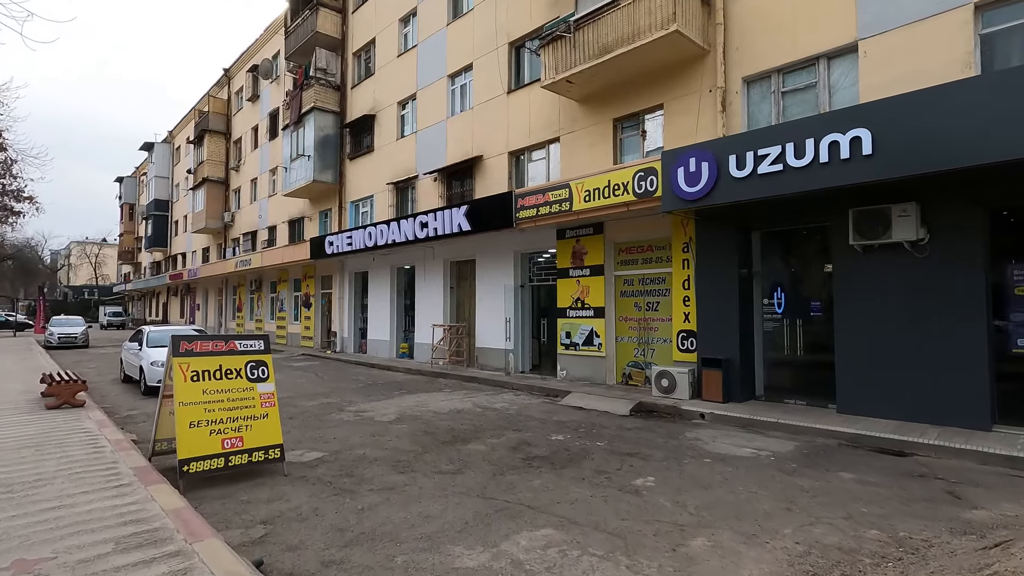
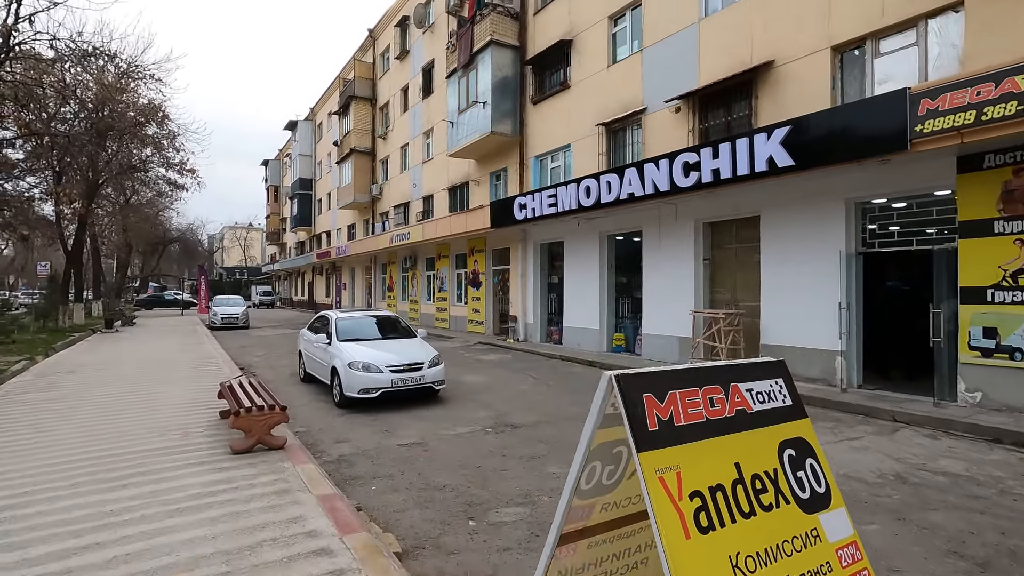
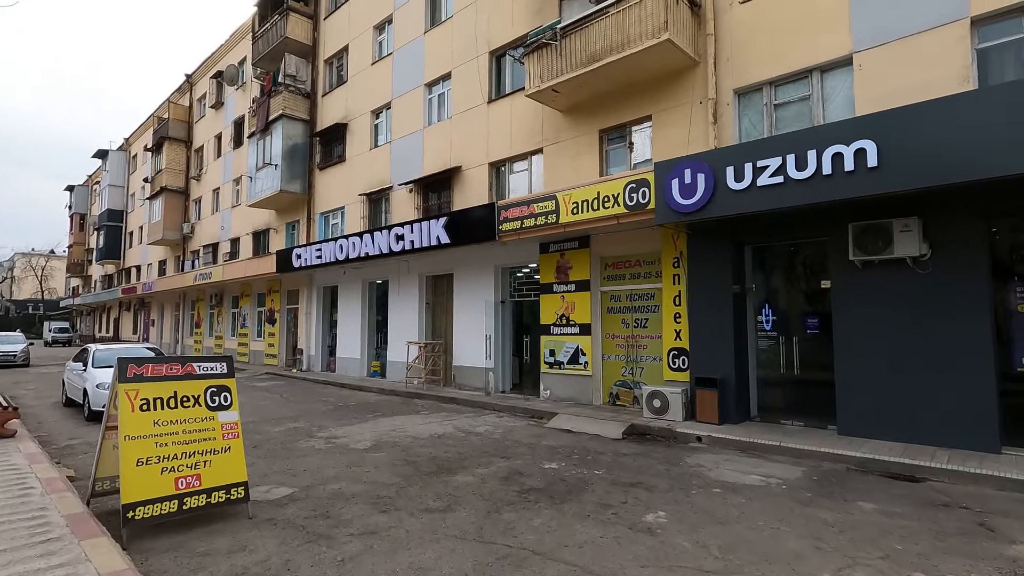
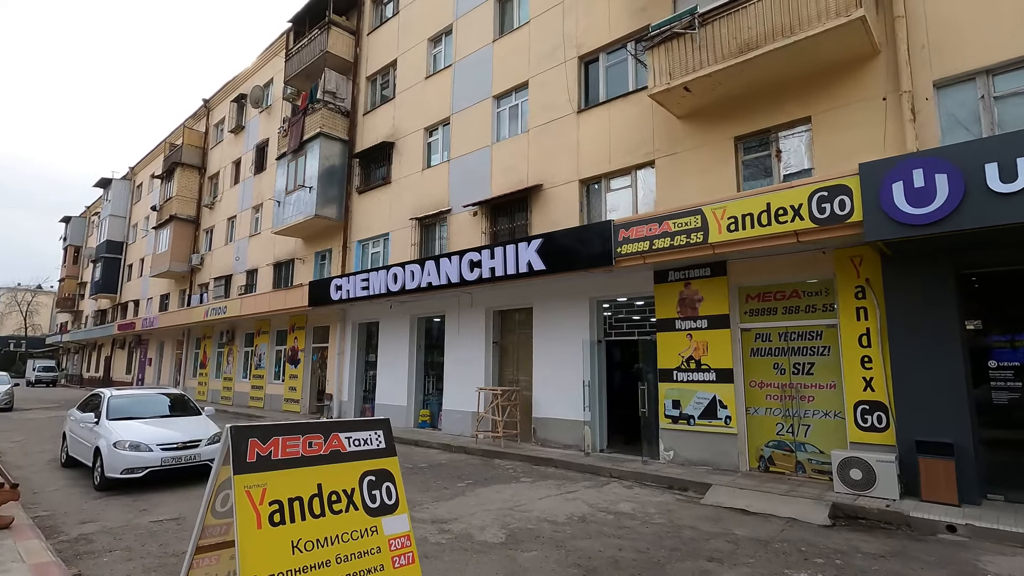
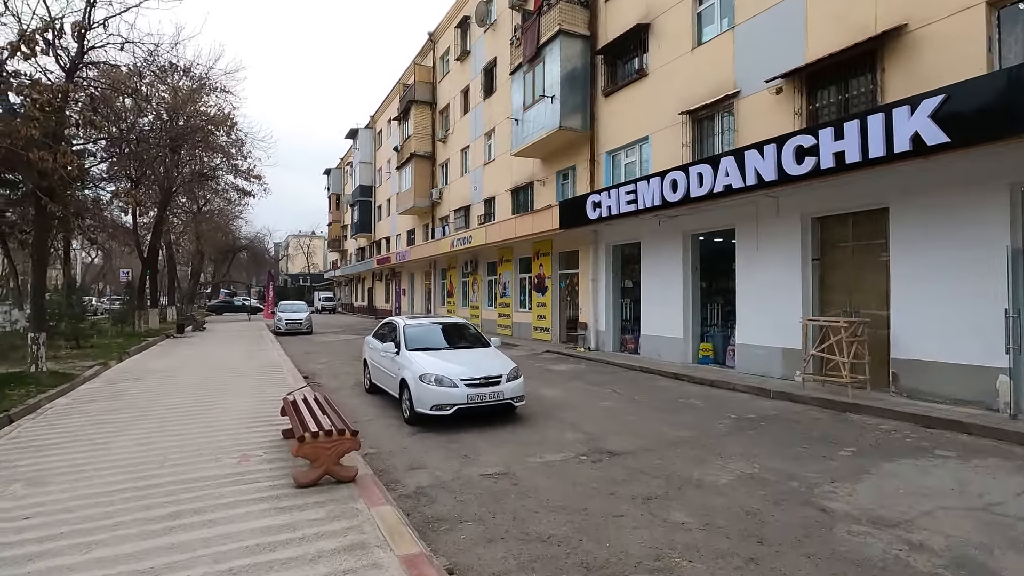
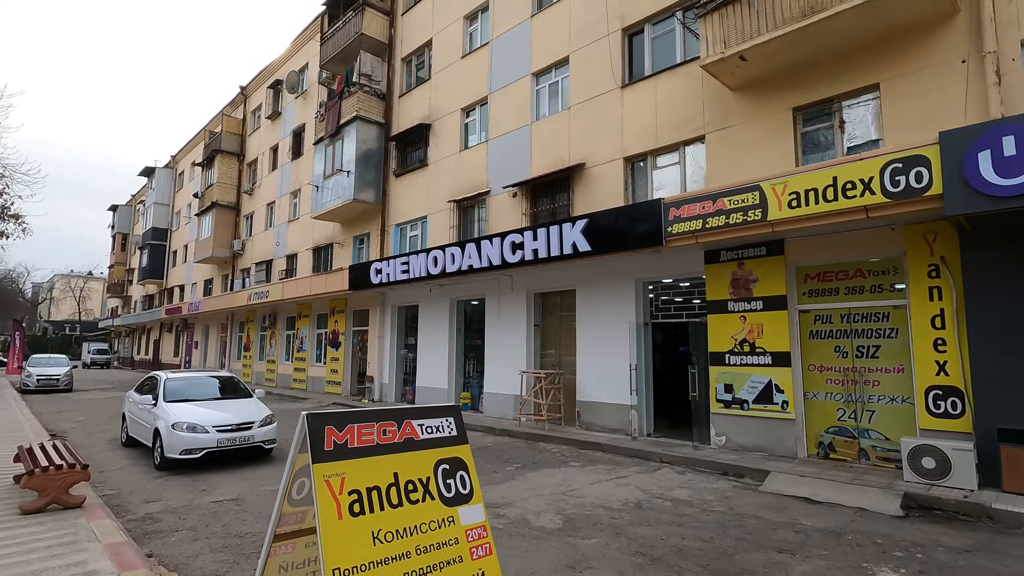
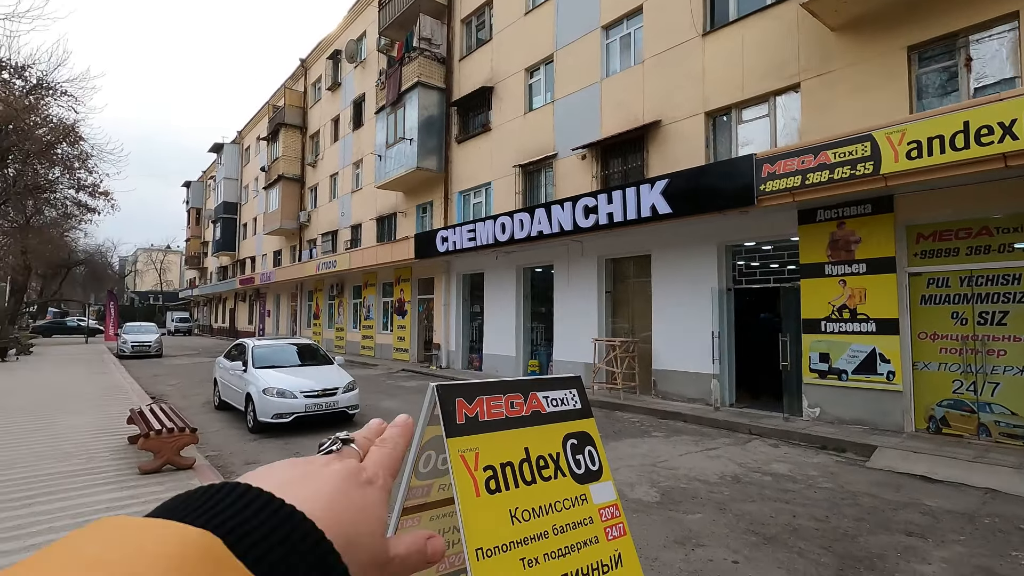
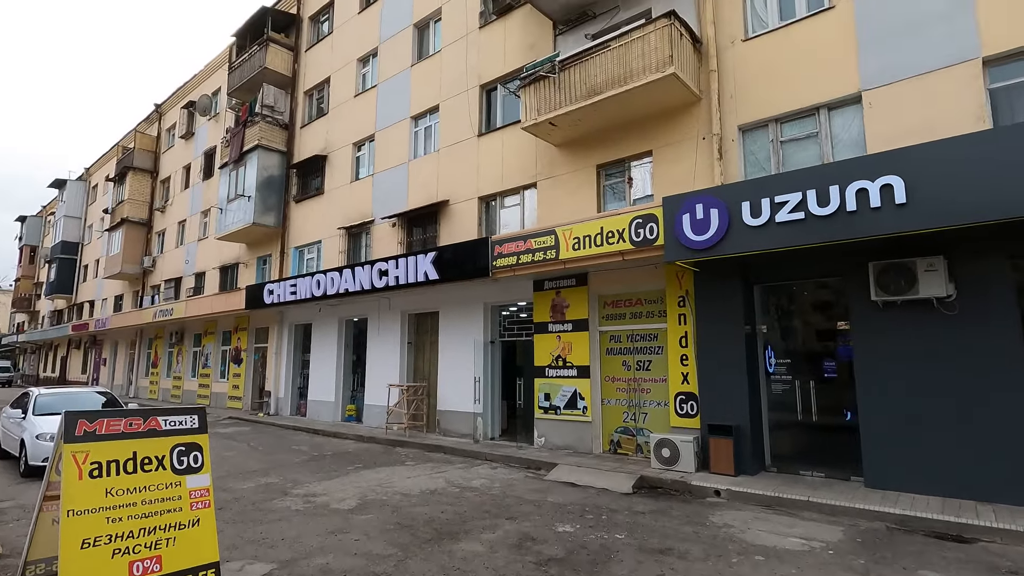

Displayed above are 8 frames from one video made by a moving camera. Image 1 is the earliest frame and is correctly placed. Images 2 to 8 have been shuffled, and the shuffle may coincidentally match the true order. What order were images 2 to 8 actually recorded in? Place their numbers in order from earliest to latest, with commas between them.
3, 8, 4, 6, 7, 2, 5
